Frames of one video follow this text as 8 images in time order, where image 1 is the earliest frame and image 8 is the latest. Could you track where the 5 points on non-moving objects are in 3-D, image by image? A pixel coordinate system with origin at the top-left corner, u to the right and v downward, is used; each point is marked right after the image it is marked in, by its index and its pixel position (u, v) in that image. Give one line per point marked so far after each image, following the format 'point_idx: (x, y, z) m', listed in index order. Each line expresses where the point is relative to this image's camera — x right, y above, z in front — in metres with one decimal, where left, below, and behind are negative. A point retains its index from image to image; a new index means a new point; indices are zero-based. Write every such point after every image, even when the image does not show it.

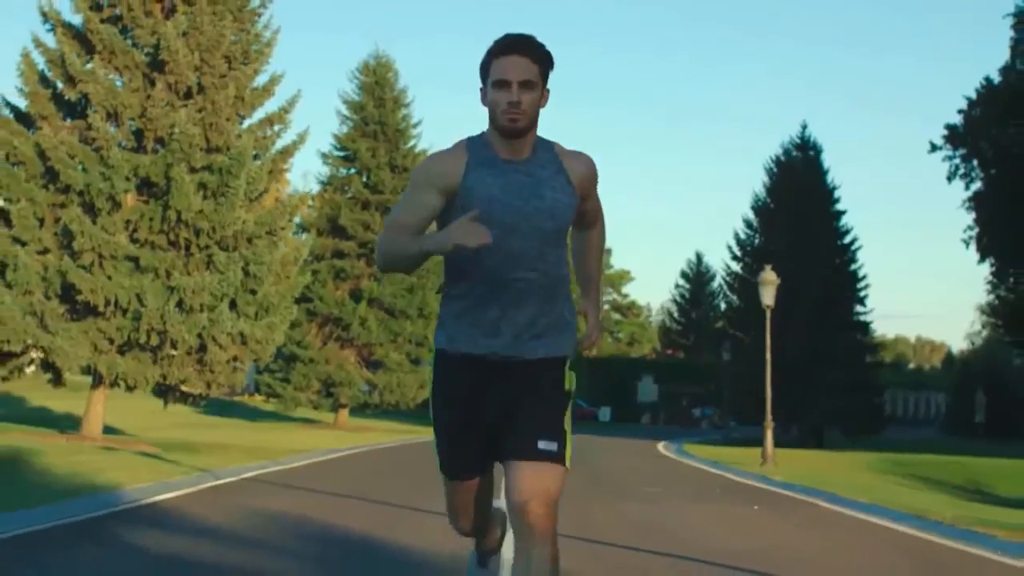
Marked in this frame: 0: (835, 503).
0: (+4.3, -2.8, +18.4) m
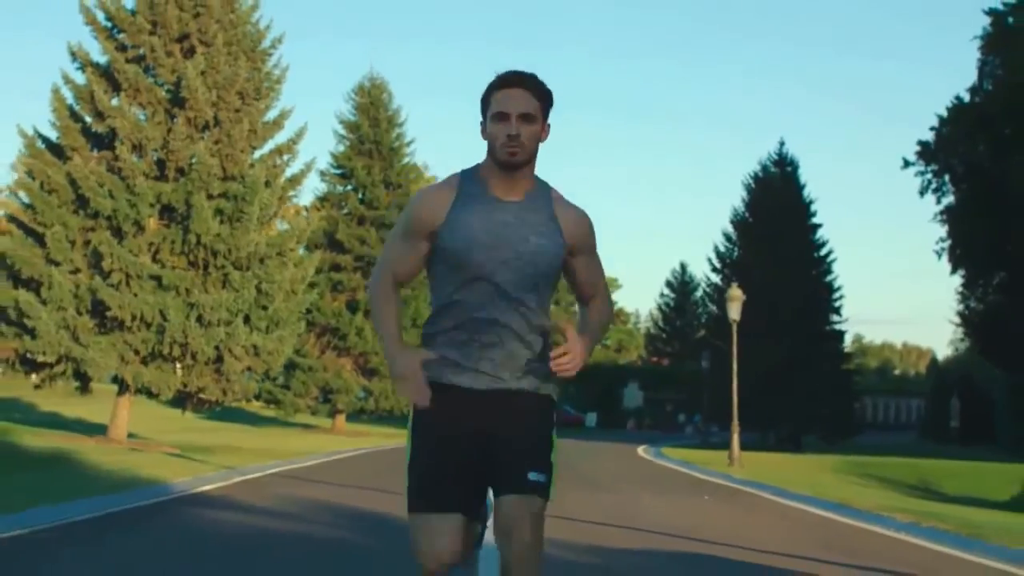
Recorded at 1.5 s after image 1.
0: (+4.1, -3.1, +21.3) m
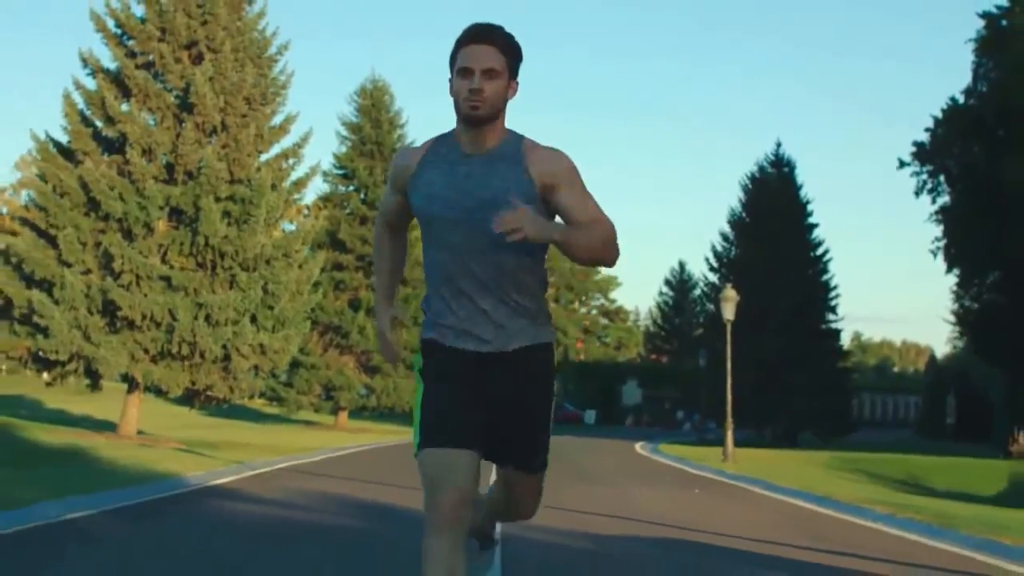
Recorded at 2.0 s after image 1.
0: (+4.1, -3.2, +22.1) m
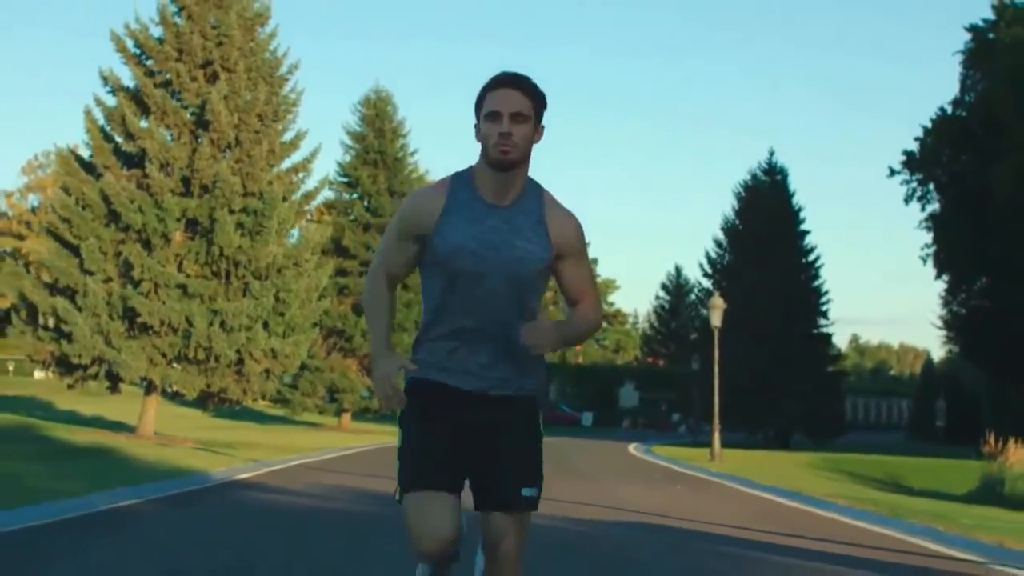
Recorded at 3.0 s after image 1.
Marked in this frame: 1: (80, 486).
0: (+4.1, -3.4, +23.9) m
1: (-5.5, -2.5, +17.8) m
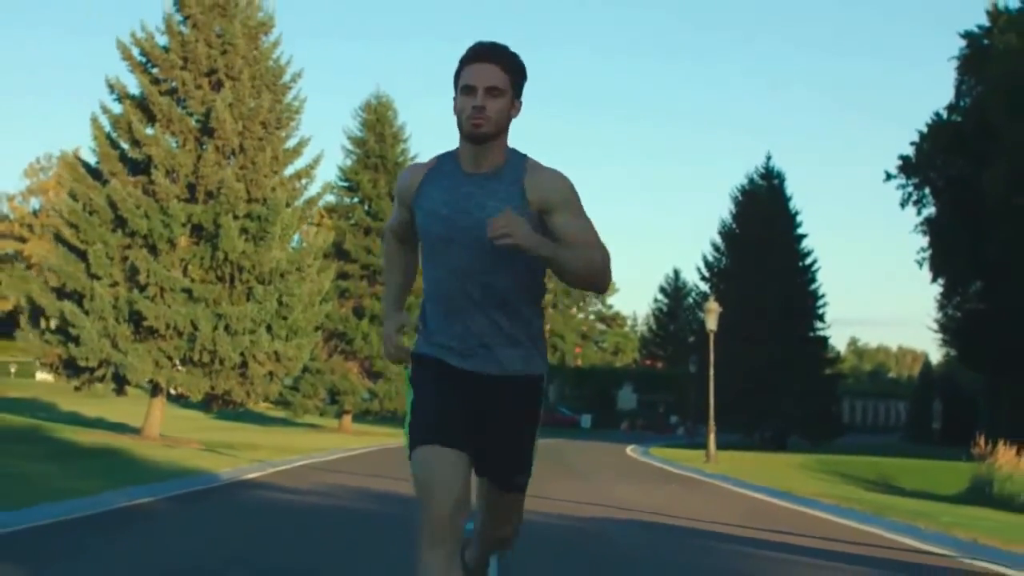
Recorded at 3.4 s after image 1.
0: (+4.1, -3.5, +24.5) m
1: (-5.5, -2.6, +18.5) m
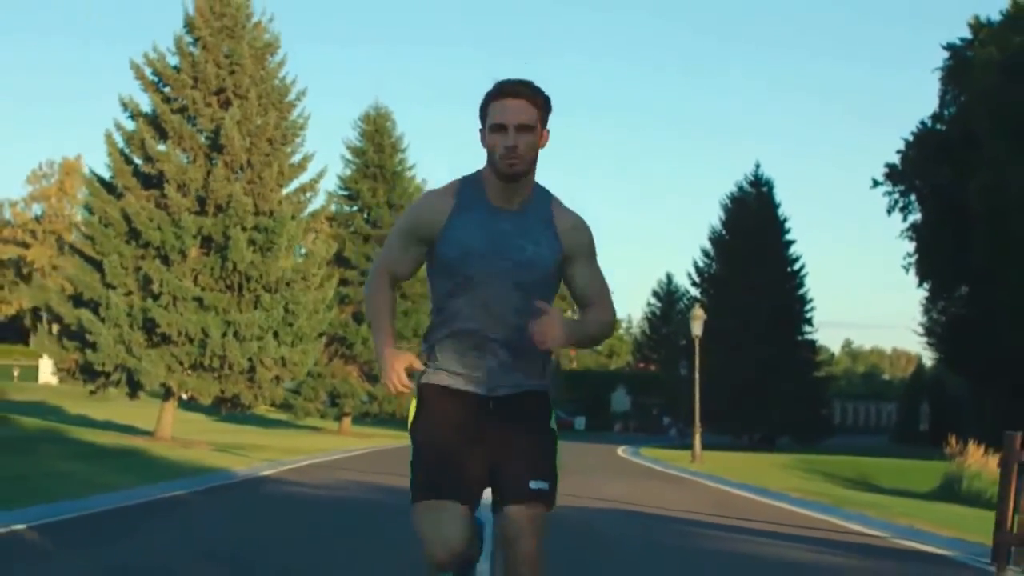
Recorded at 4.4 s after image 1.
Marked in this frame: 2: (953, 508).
0: (+3.9, -3.7, +26.3) m
1: (-5.6, -2.8, +20.2) m
2: (+5.7, -2.9, +18.3) m
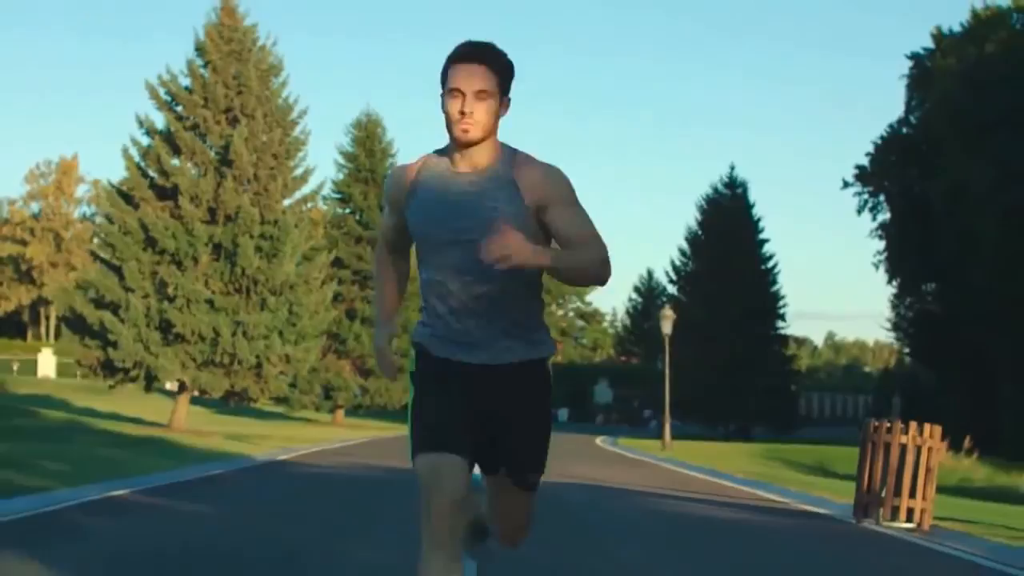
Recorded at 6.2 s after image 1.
0: (+3.6, -3.8, +29.6) m
1: (-5.9, -3.0, +23.5) m
2: (+5.4, -3.0, +21.7) m
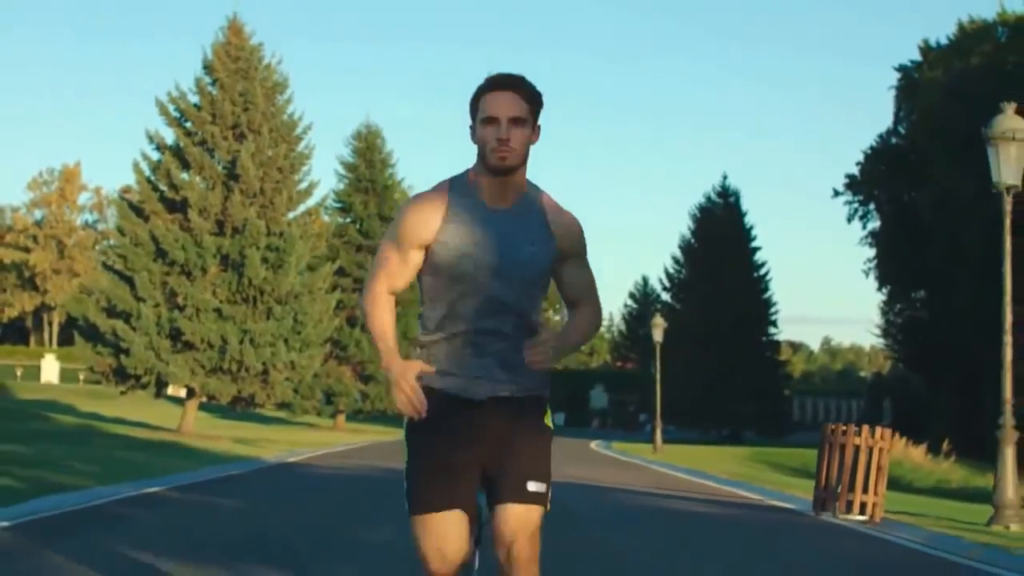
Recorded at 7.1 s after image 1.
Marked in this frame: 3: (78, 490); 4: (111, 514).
0: (+3.5, -4.0, +31.2) m
1: (-5.9, -3.2, +25.0) m
2: (+5.3, -3.2, +23.2) m
3: (-5.6, -2.6, +18.1) m
4: (-4.7, -2.6, +16.3) m
